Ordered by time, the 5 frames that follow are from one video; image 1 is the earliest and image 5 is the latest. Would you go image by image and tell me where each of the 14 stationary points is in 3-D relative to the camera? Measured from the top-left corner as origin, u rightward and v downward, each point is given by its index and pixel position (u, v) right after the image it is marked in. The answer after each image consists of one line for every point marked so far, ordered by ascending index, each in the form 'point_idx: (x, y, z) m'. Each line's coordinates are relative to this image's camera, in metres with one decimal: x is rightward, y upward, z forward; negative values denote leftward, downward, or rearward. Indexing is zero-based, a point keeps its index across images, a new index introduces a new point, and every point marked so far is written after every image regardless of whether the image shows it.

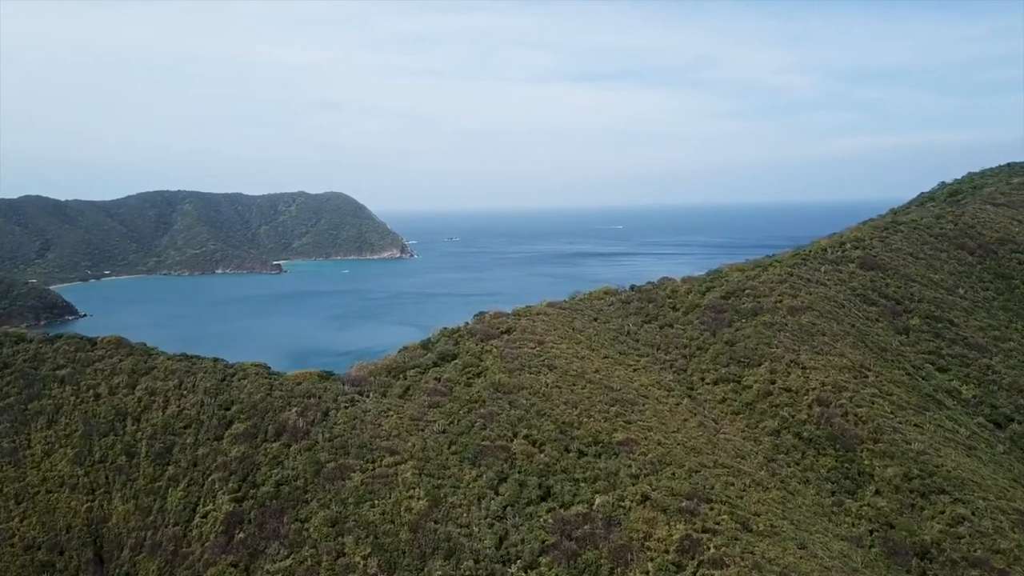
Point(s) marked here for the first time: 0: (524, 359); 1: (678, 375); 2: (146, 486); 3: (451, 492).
0: (+0.3, -2.0, +18.1) m
1: (+4.7, -2.5, +18.7) m
2: (-7.9, -4.3, +14.2) m
3: (-1.3, -4.2, +13.6) m
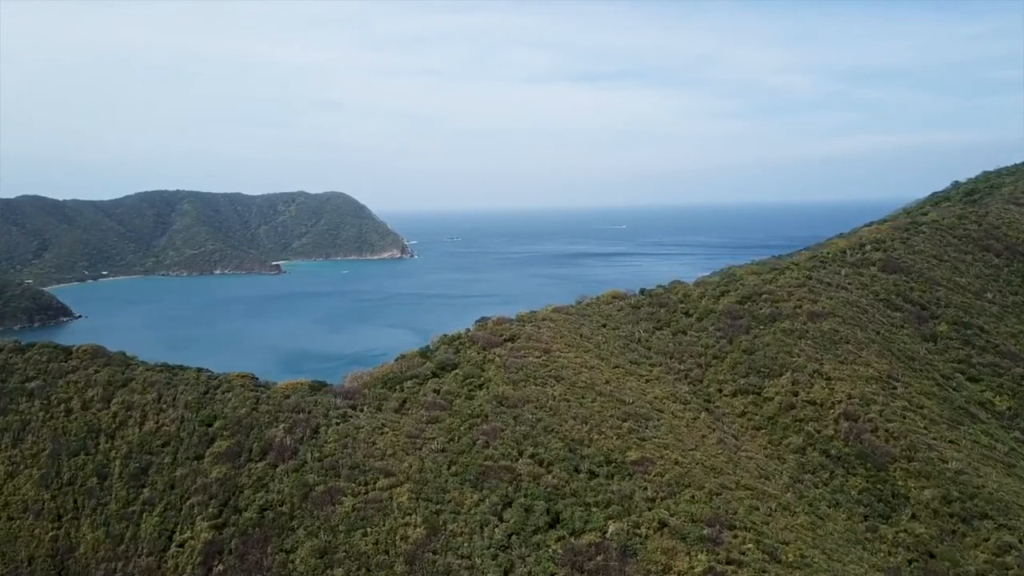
0: (+0.4, -2.1, +17.0) m
1: (+4.8, -2.6, +17.5) m
2: (-7.8, -4.4, +13.1) m
3: (-1.2, -4.3, +12.4) m
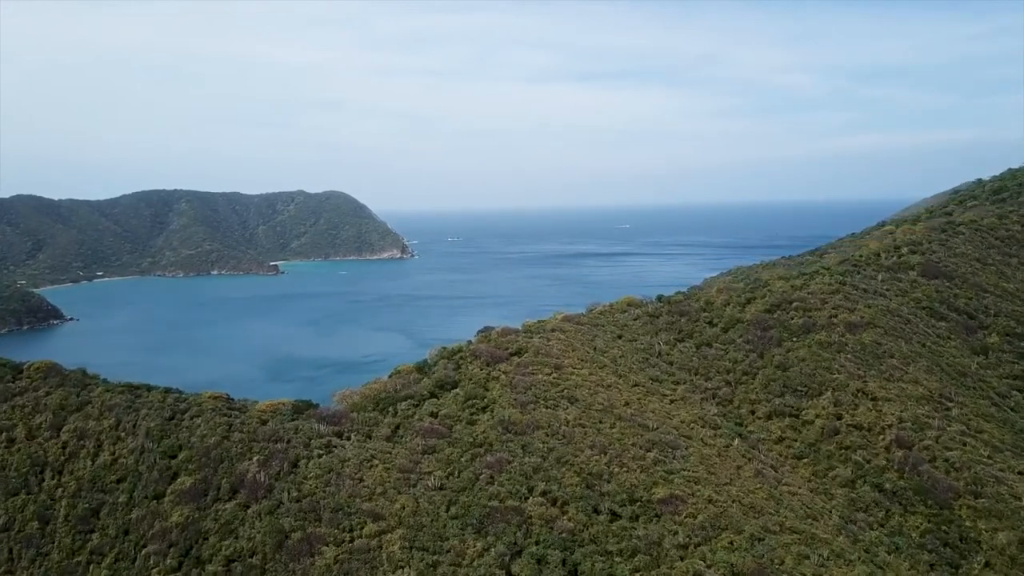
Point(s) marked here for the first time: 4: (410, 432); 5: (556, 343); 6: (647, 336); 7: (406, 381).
0: (+0.6, -2.3, +15.1) m
1: (+5.0, -2.8, +15.6) m
2: (-7.7, -4.7, +11.2) m
3: (-1.0, -4.6, +10.5) m
4: (-2.1, -3.0, +13.7) m
5: (+1.2, -1.5, +17.3) m
6: (+3.8, -1.4, +18.6) m
7: (-2.6, -2.3, +16.1) m
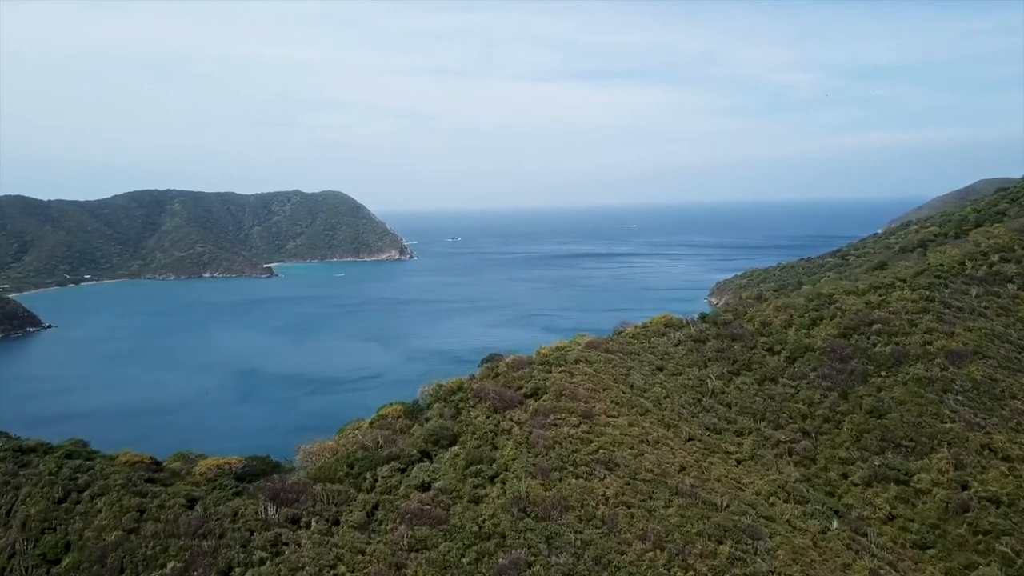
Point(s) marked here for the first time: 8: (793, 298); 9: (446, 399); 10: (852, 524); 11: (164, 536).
0: (+0.9, -2.8, +11.3) m
1: (+5.3, -3.3, +11.9) m
2: (-7.4, -5.1, +7.5) m
3: (-0.7, -5.0, +6.8) m
4: (-1.8, -3.5, +10.0) m
5: (+1.5, -1.9, +13.6) m
6: (+4.1, -1.8, +14.9) m
7: (-2.3, -2.7, +12.4) m
8: (+7.9, -0.3, +18.4) m
9: (-1.4, -2.2, +13.5) m
10: (+5.5, -3.8, +10.7) m
11: (-4.9, -3.5, +9.3) m
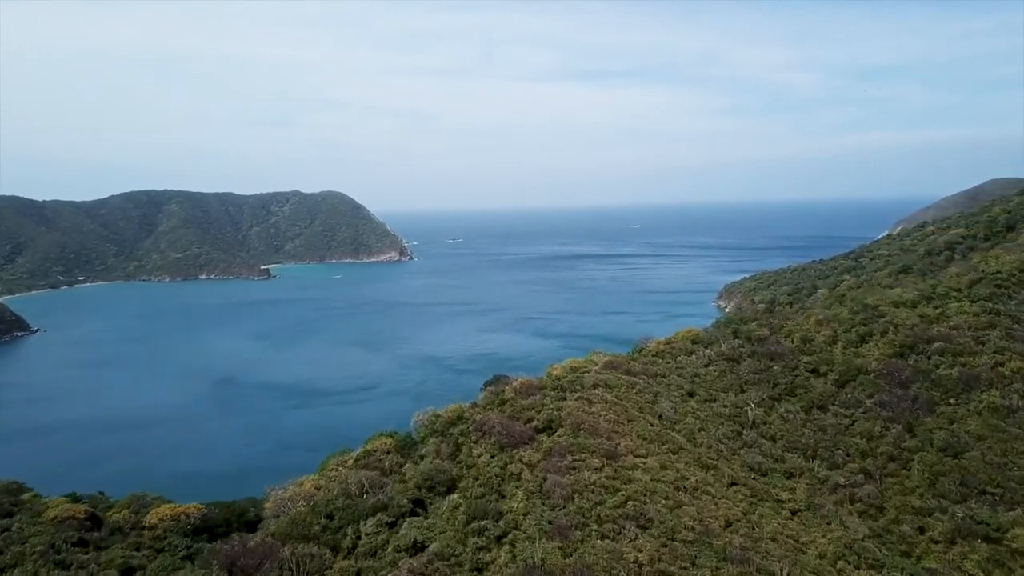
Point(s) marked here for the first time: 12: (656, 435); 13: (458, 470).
0: (+1.1, -3.0, +9.4) m
1: (+5.5, -3.5, +9.9) m
2: (-7.2, -5.4, +5.5) m
3: (-0.5, -5.3, +4.9) m
4: (-1.7, -3.7, +8.1) m
5: (+1.6, -2.2, +11.6) m
6: (+4.3, -2.1, +12.9) m
7: (-2.1, -3.0, +10.5) m
8: (+8.0, -0.5, +16.5) m
9: (-1.2, -2.5, +11.5) m
10: (+5.7, -4.1, +8.7) m
11: (-4.8, -3.8, +7.4) m
12: (+2.5, -2.5, +11.2) m
13: (-0.8, -2.8, +10.3) m
